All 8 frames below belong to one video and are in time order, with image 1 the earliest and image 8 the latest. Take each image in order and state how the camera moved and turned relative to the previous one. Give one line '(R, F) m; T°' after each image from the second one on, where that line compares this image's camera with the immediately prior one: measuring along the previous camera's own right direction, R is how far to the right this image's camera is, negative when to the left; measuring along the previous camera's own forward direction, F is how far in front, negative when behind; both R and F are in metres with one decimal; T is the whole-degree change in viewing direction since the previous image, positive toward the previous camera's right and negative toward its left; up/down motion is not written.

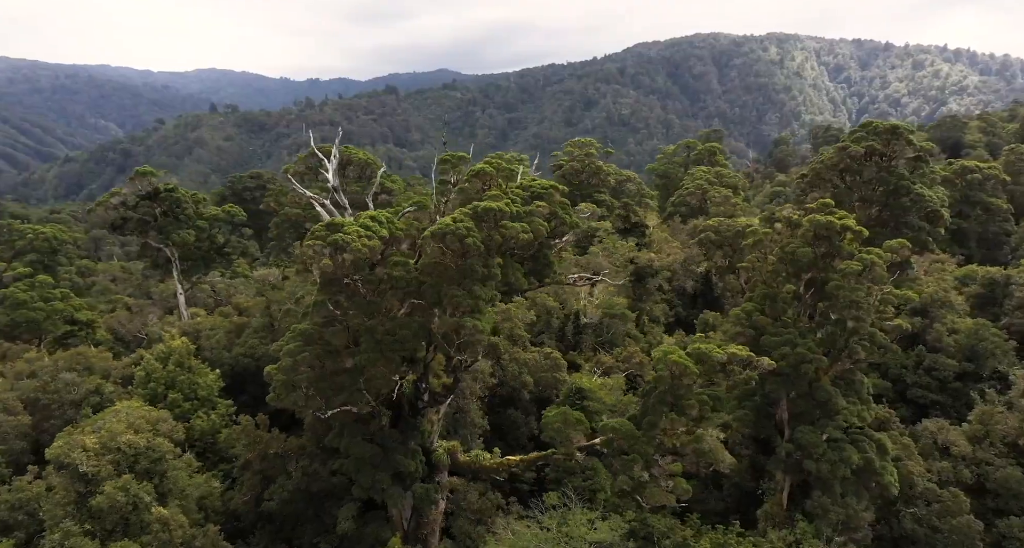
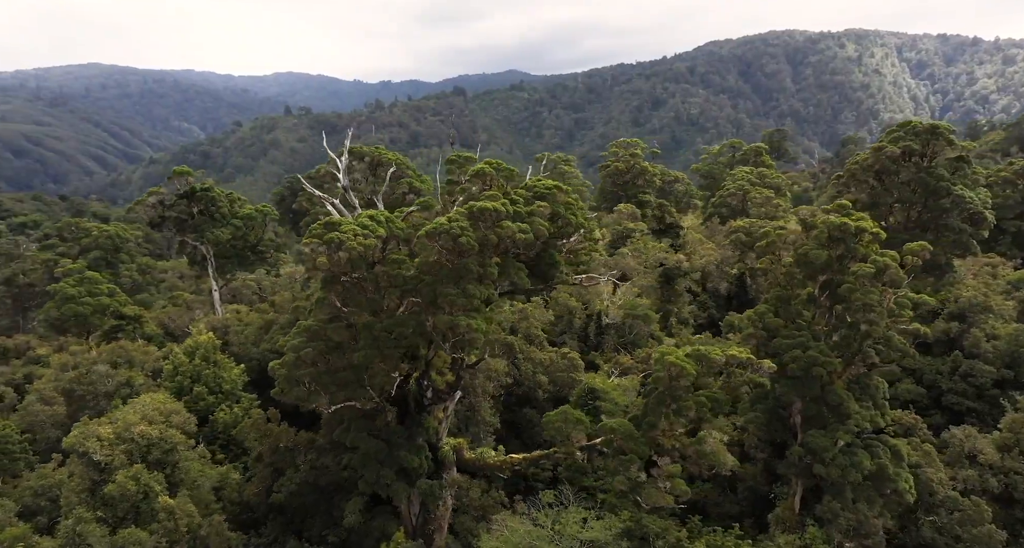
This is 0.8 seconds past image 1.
(+0.8, -0.1) m; -3°
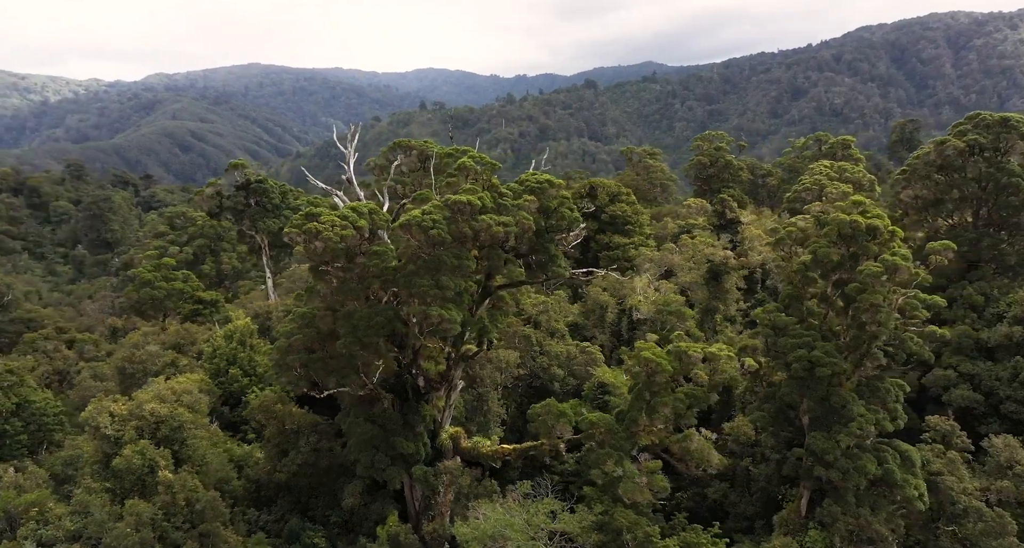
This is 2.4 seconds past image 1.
(+1.7, 0.0) m; -5°
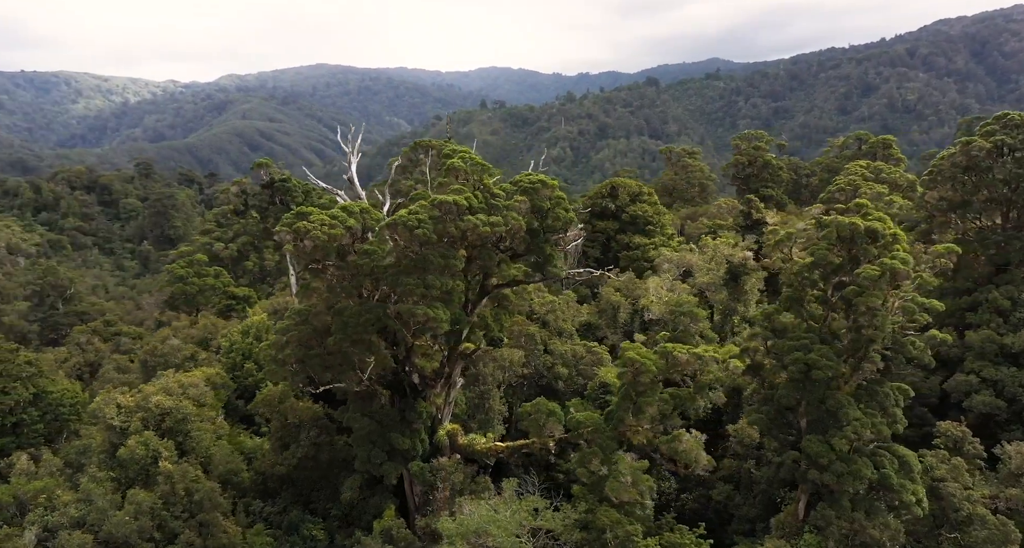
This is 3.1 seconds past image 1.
(+0.8, -0.2) m; -2°
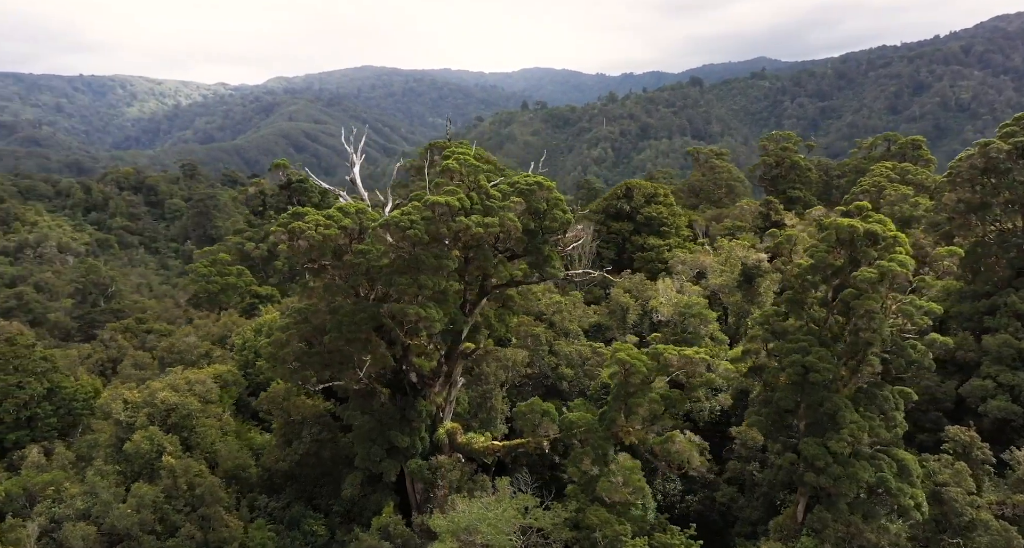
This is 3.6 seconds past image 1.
(+0.6, -0.1) m; -2°
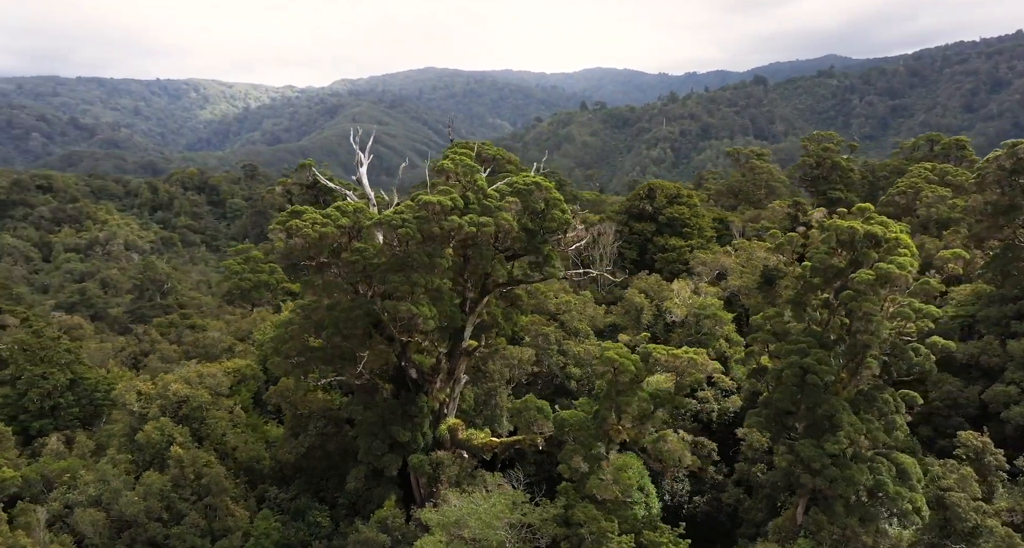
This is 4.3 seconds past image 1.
(+0.8, -0.2) m; -2°
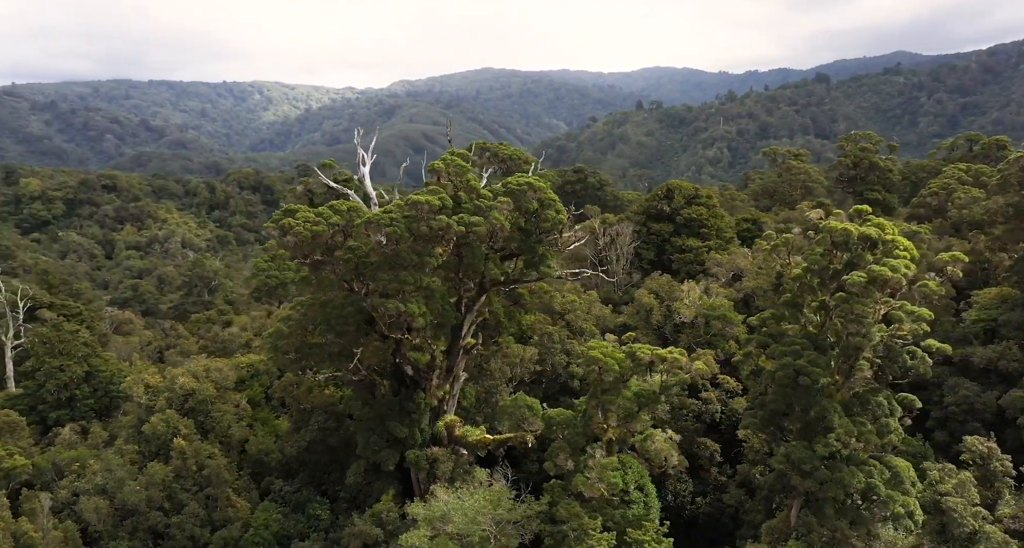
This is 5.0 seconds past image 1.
(+0.8, -0.2) m; -2°
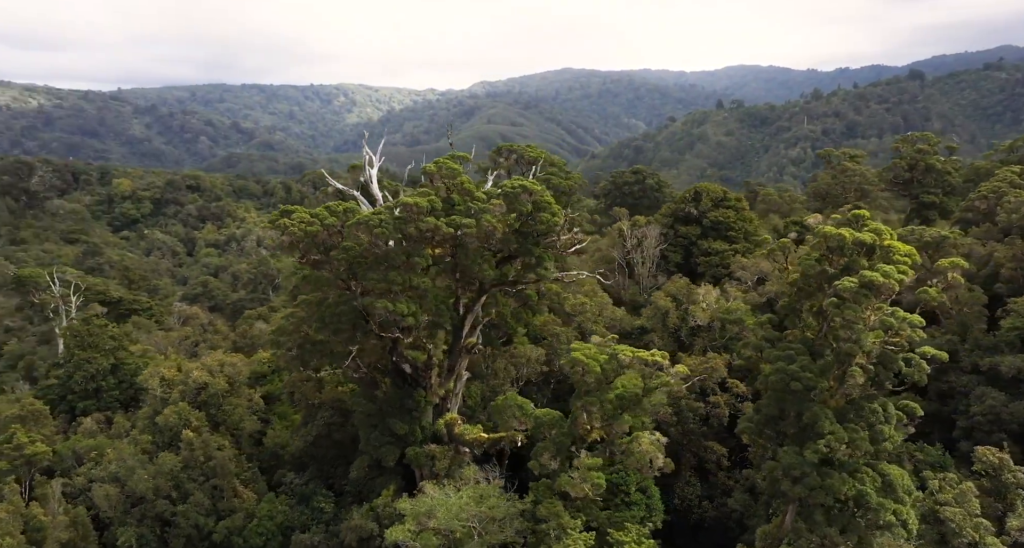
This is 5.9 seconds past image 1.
(+1.0, -0.3) m; -3°
